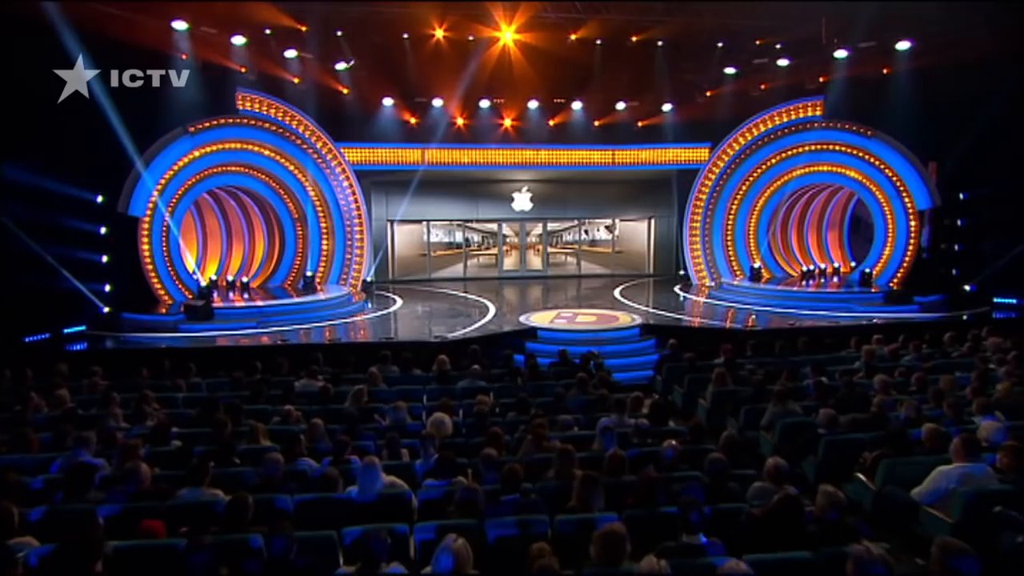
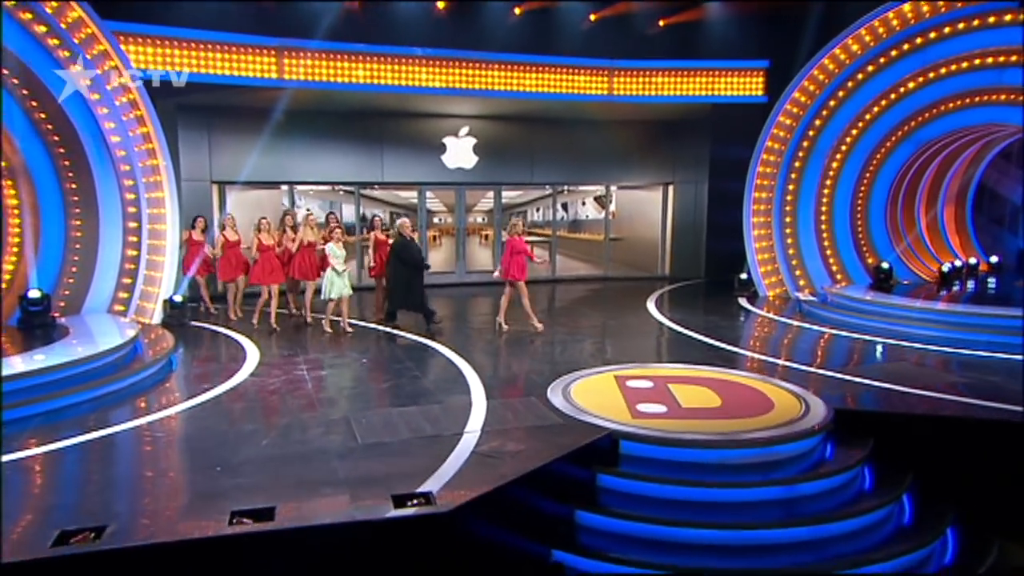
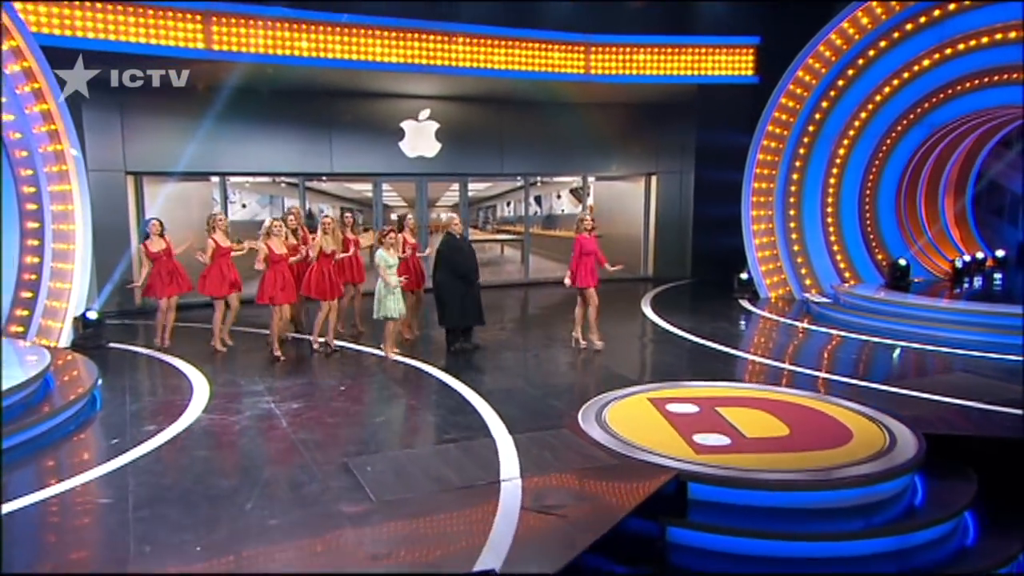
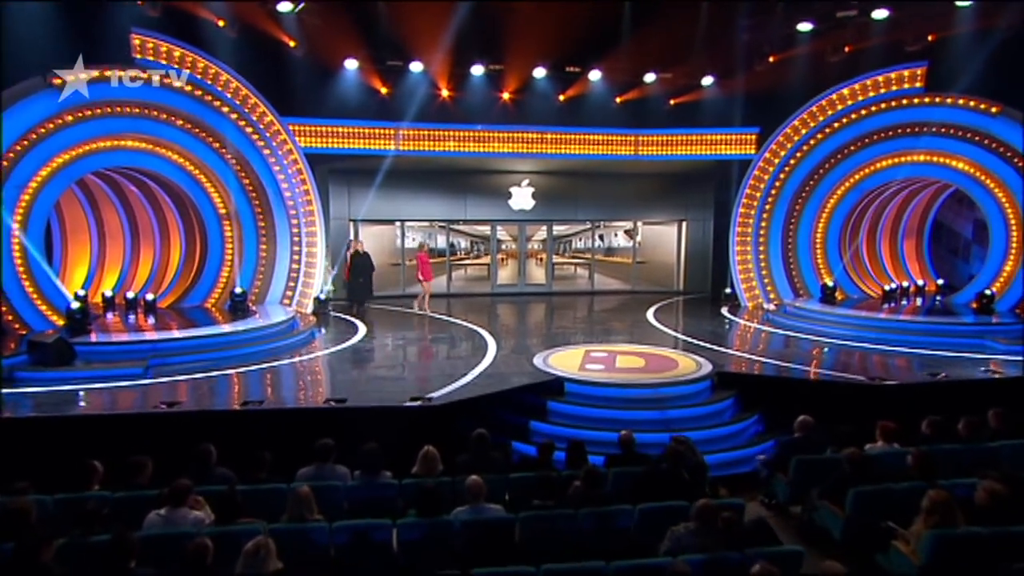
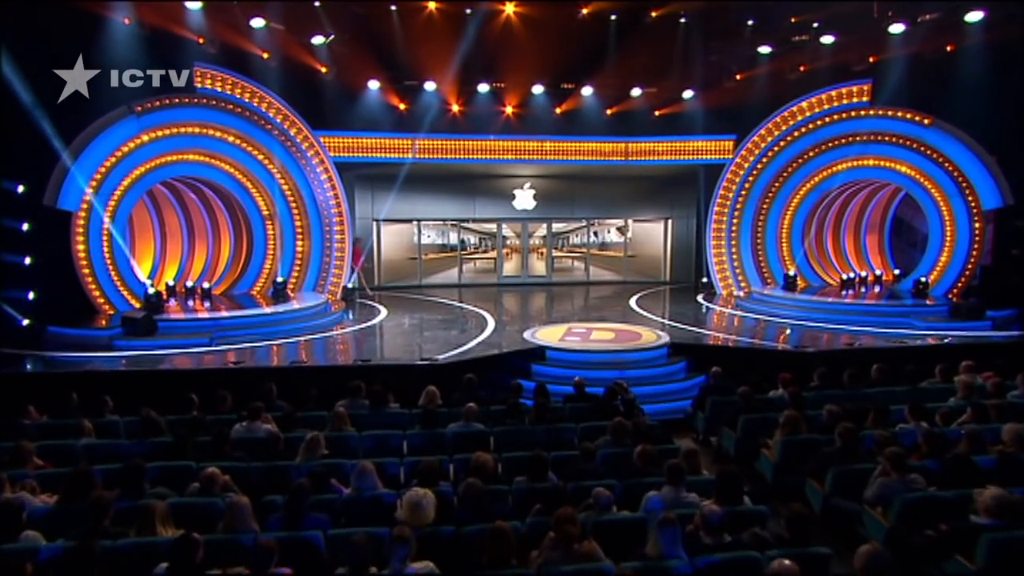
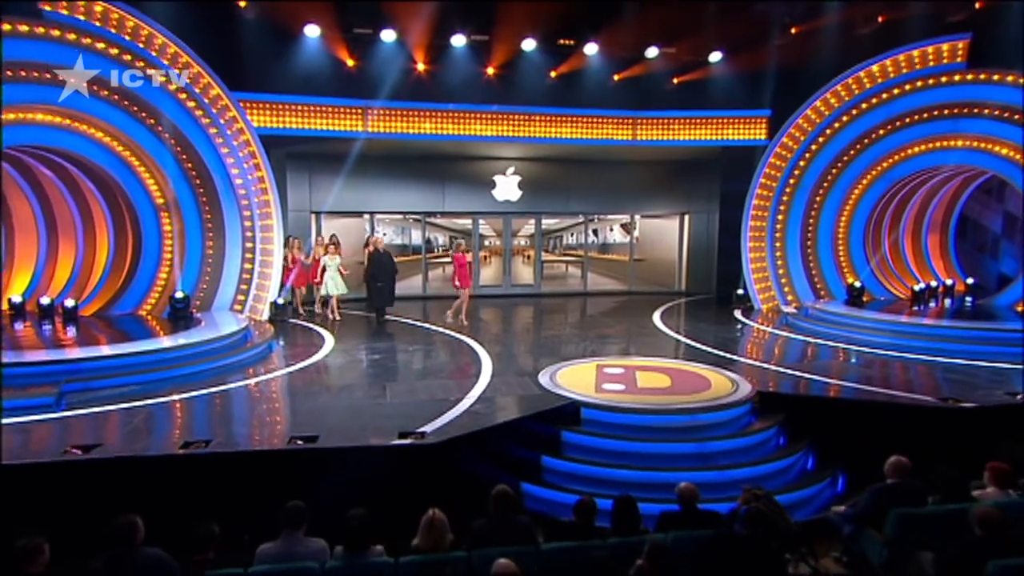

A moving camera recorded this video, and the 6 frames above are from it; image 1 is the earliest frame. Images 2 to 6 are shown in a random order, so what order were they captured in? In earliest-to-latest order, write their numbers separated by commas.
5, 4, 6, 2, 3
